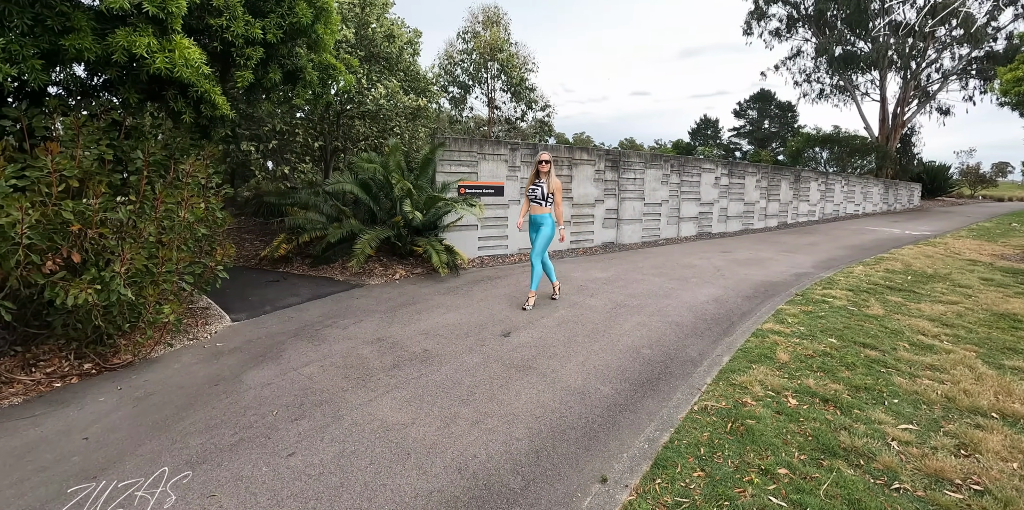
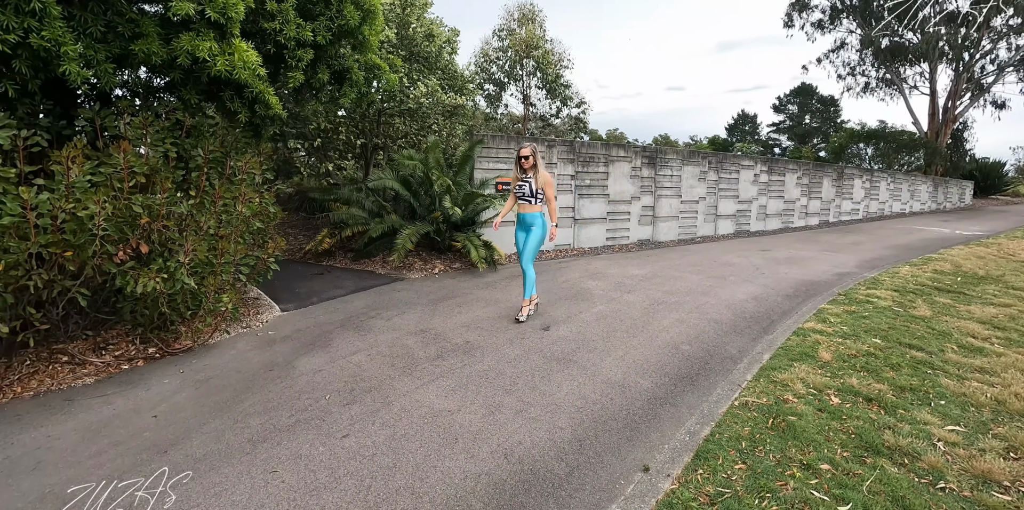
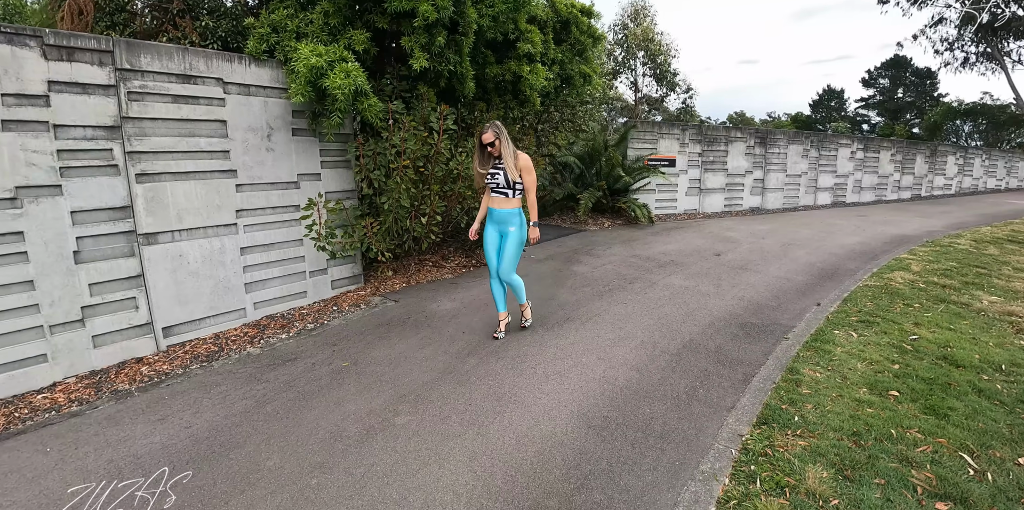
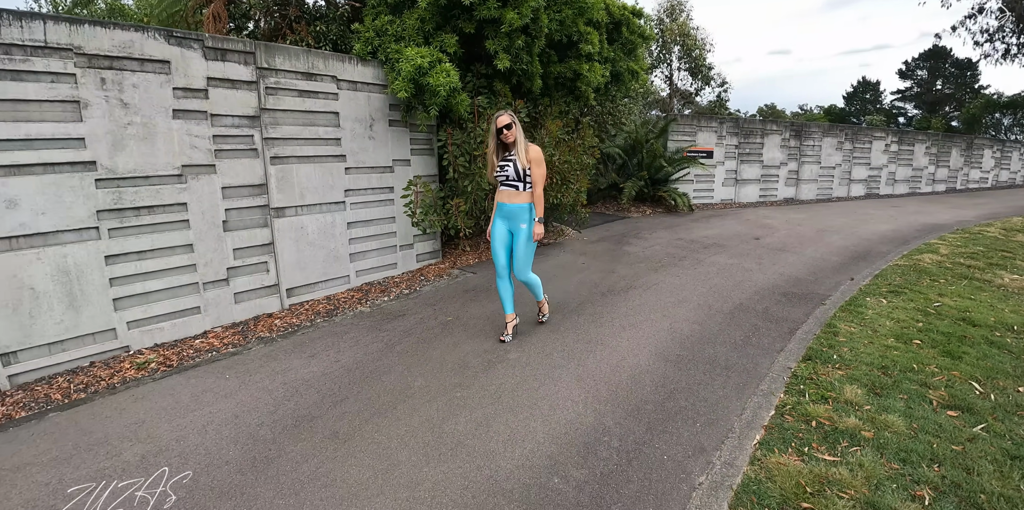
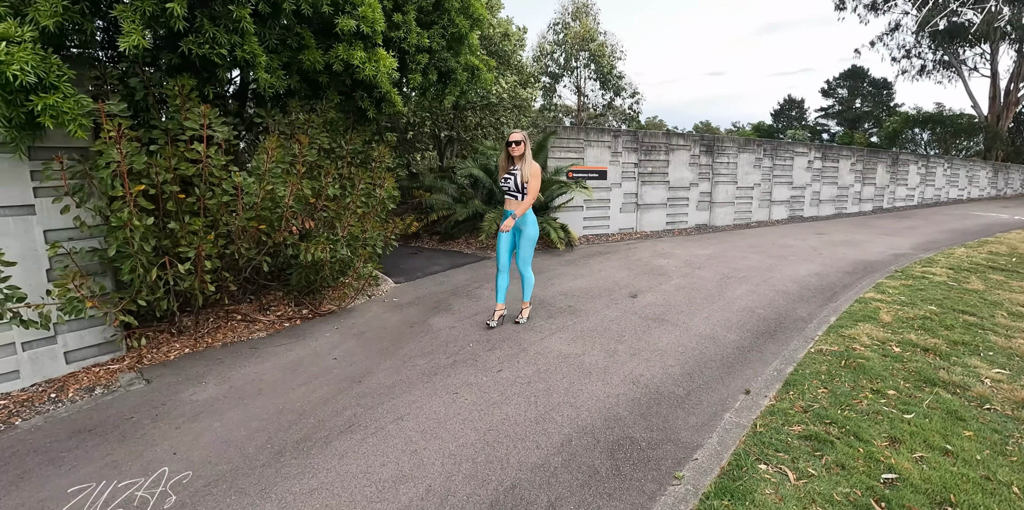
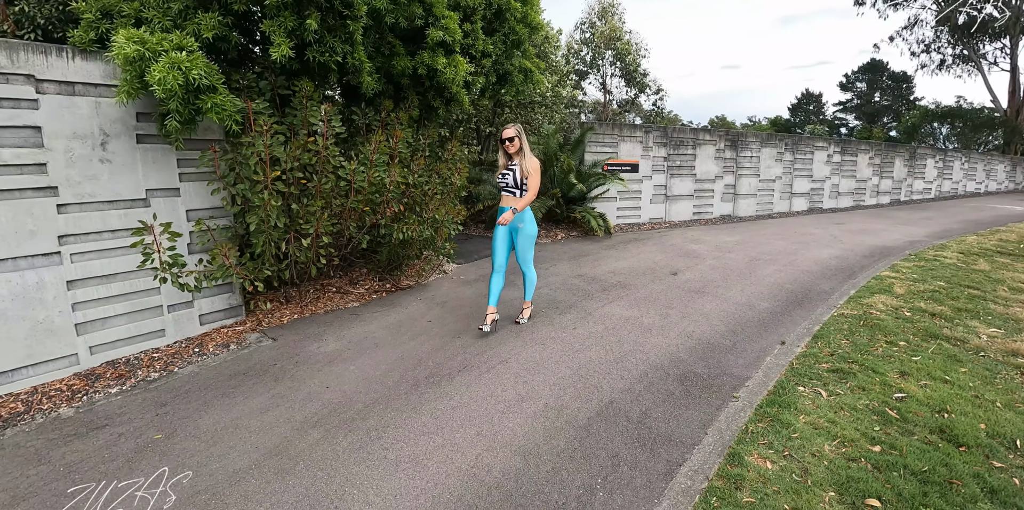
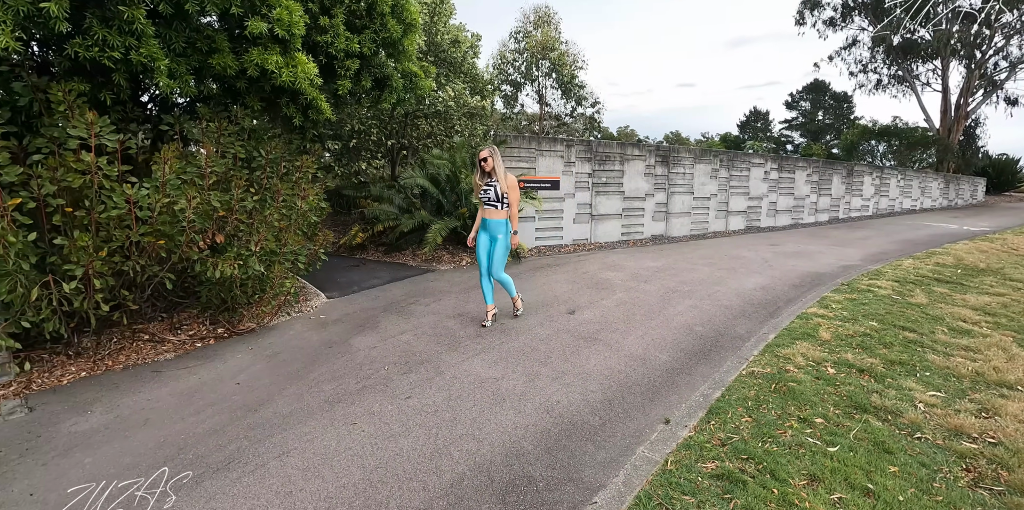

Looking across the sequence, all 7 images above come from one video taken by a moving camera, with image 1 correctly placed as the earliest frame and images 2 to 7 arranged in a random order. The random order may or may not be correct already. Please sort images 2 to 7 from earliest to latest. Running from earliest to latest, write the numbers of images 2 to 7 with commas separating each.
2, 7, 5, 6, 3, 4
